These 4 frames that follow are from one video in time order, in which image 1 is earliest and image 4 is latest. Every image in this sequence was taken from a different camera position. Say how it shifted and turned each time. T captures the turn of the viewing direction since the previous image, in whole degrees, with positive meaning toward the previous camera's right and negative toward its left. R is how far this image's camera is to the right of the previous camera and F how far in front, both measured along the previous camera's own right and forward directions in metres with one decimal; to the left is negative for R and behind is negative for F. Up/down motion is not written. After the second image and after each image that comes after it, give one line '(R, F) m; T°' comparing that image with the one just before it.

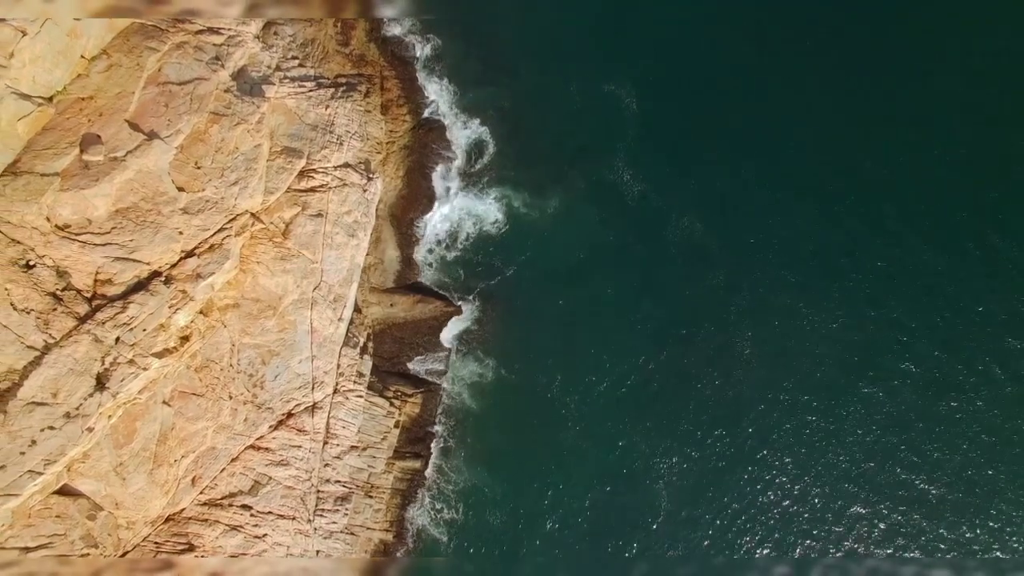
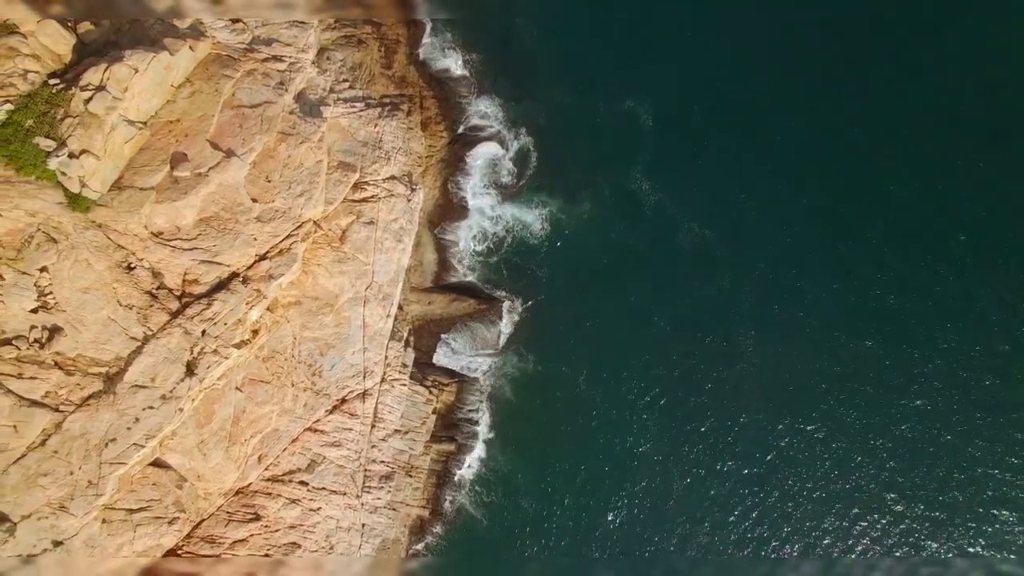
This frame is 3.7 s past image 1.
(-2.4, -3.9) m; +2°
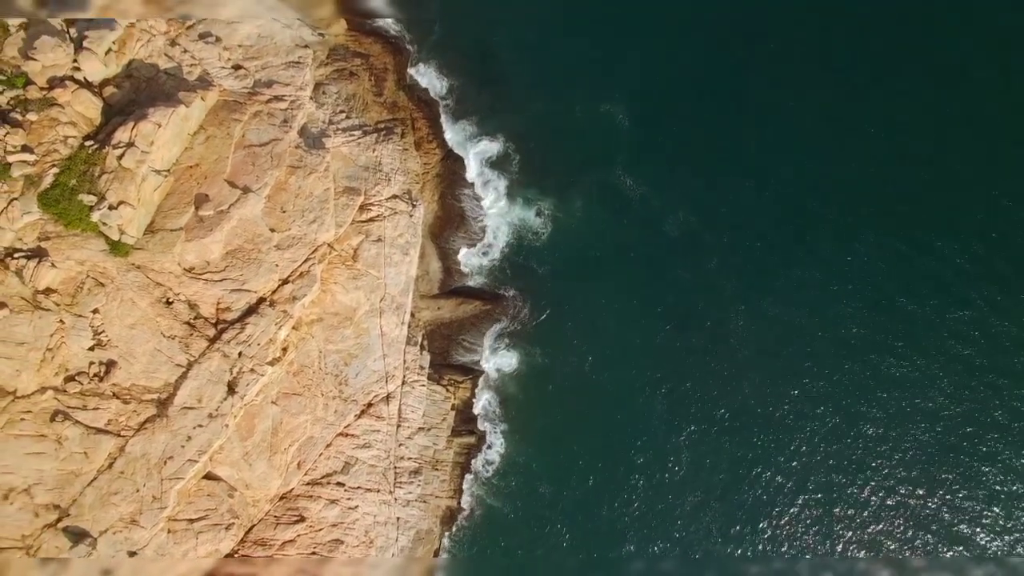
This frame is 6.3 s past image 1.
(0.0, -3.0) m; 0°
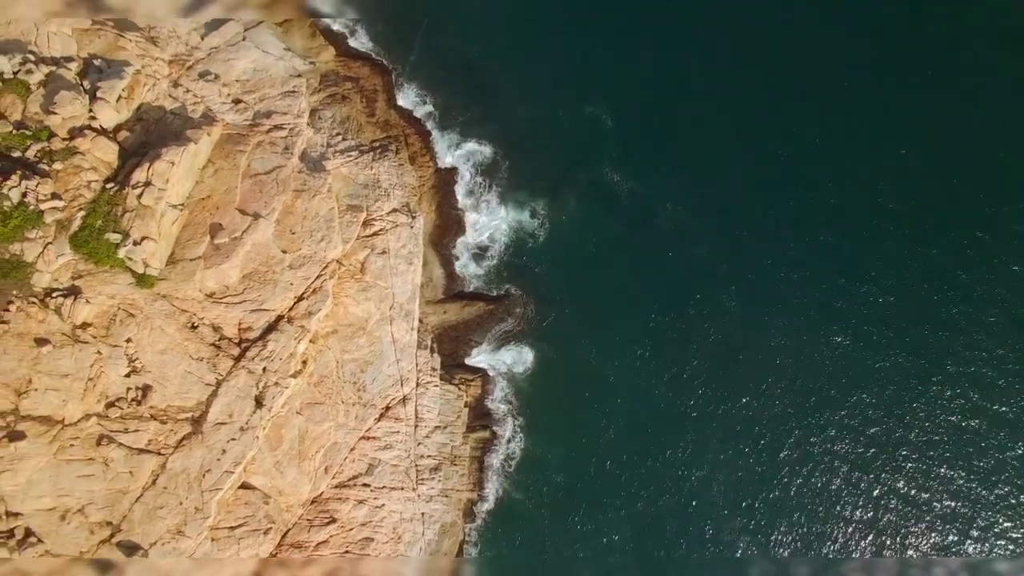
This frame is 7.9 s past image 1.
(+0.1, -2.1) m; 0°
